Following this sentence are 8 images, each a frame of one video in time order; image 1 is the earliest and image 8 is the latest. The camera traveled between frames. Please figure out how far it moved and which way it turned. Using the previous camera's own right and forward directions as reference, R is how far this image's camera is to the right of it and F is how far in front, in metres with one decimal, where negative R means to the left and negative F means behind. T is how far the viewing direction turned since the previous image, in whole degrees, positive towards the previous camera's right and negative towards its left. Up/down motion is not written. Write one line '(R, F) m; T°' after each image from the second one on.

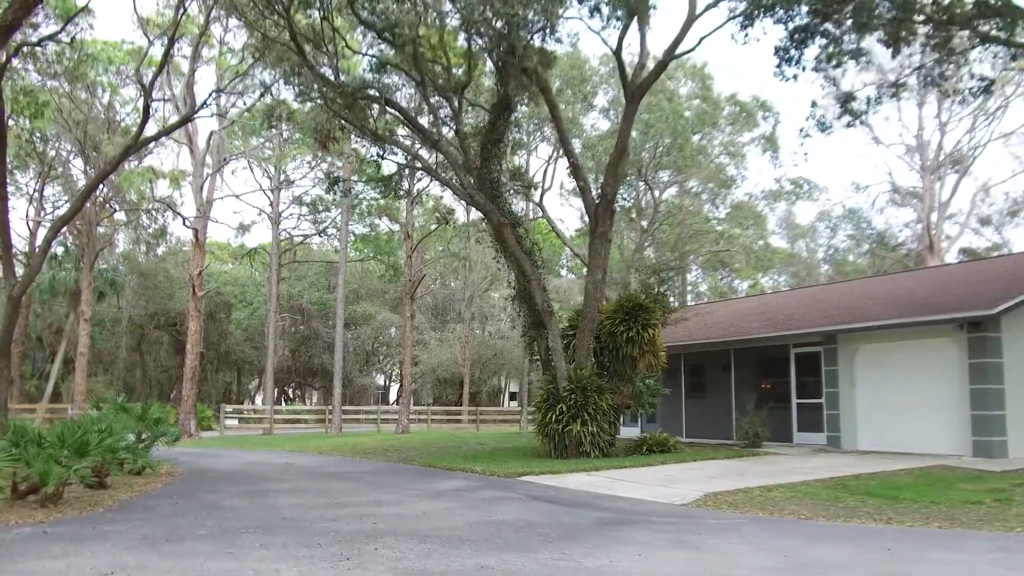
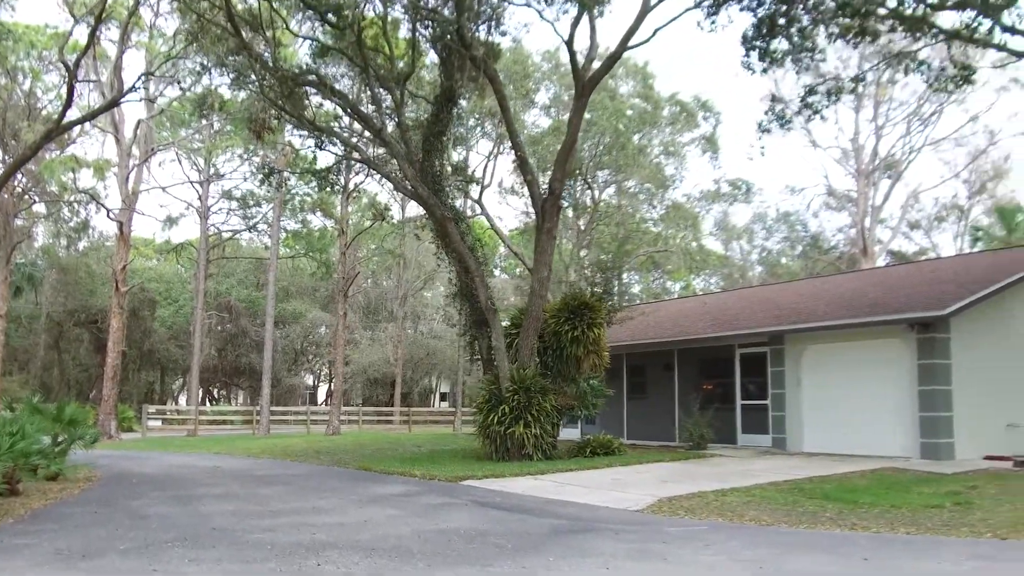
(-0.2, +0.5) m; +5°
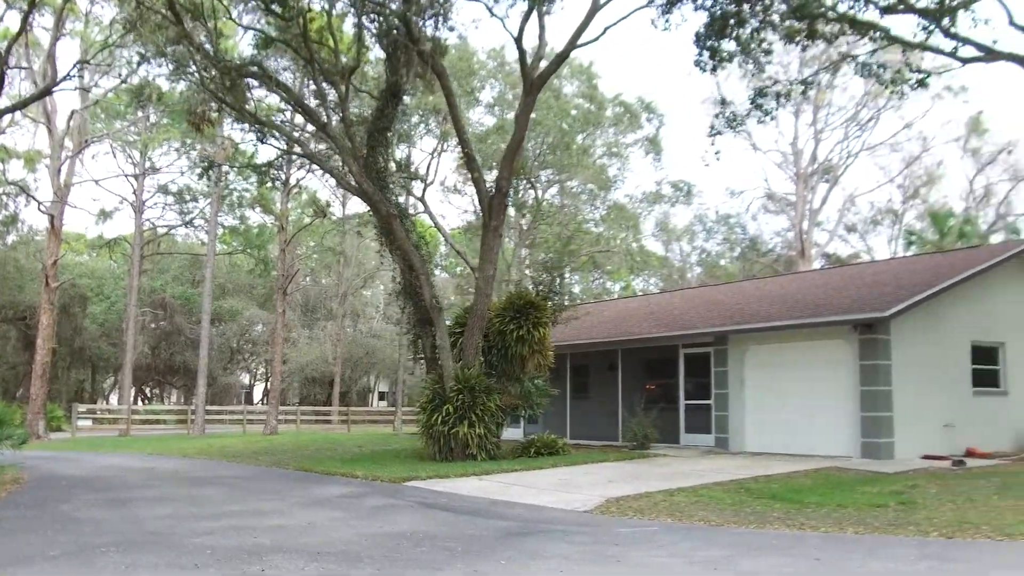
(-0.1, +0.1) m; +4°
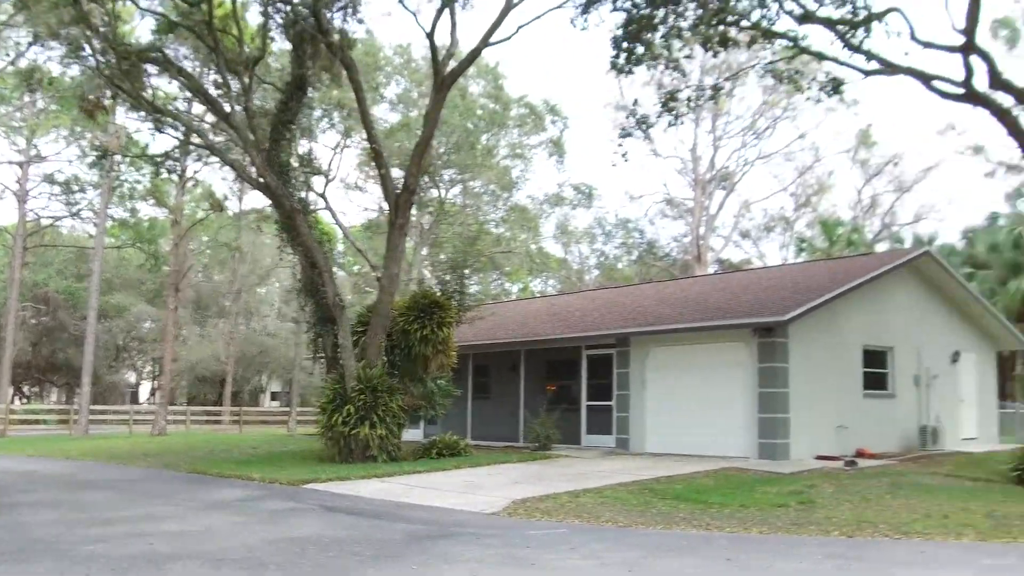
(-0.2, +0.1) m; +7°
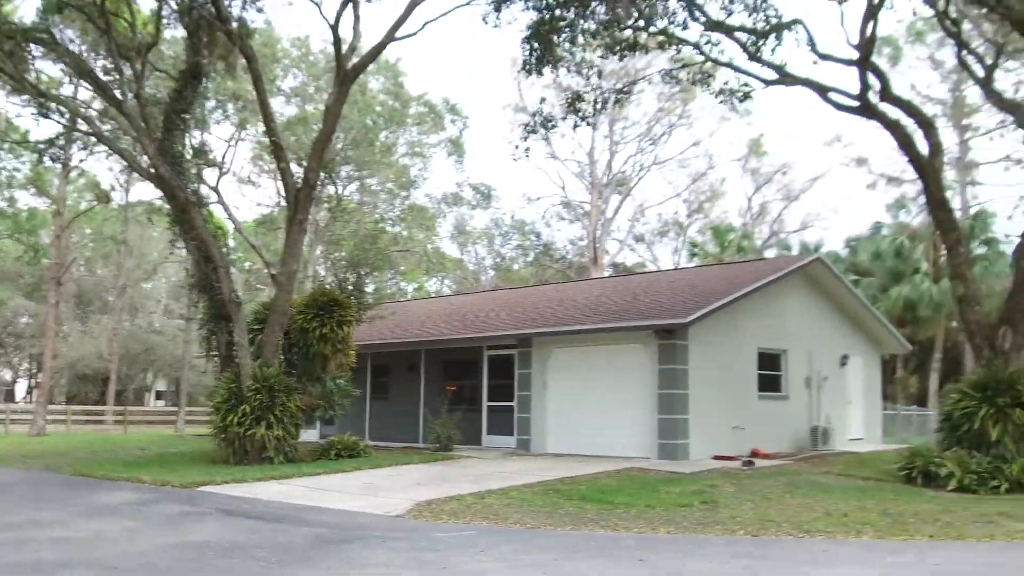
(-0.2, +0.2) m; +7°
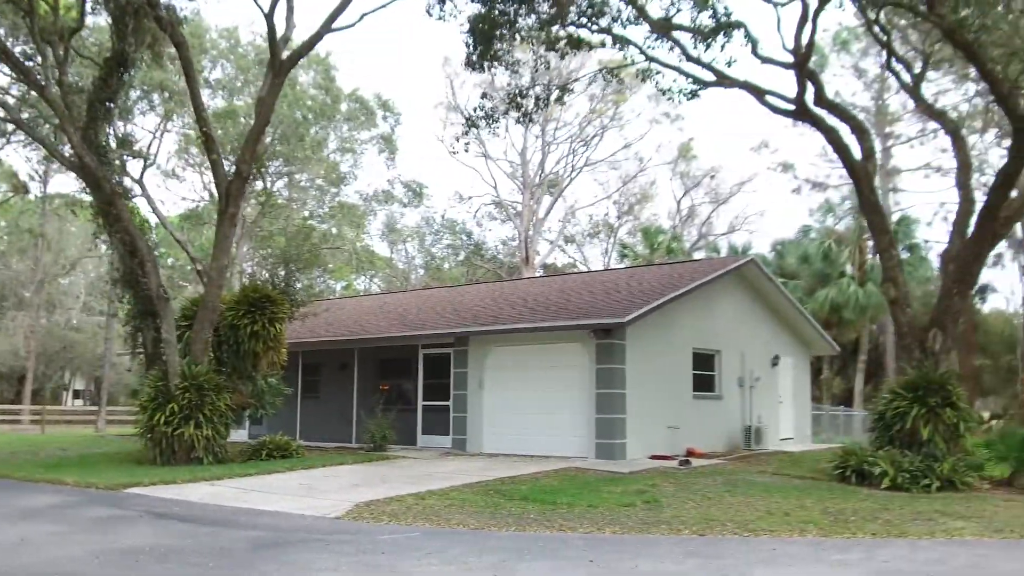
(-0.2, +0.2) m; +5°
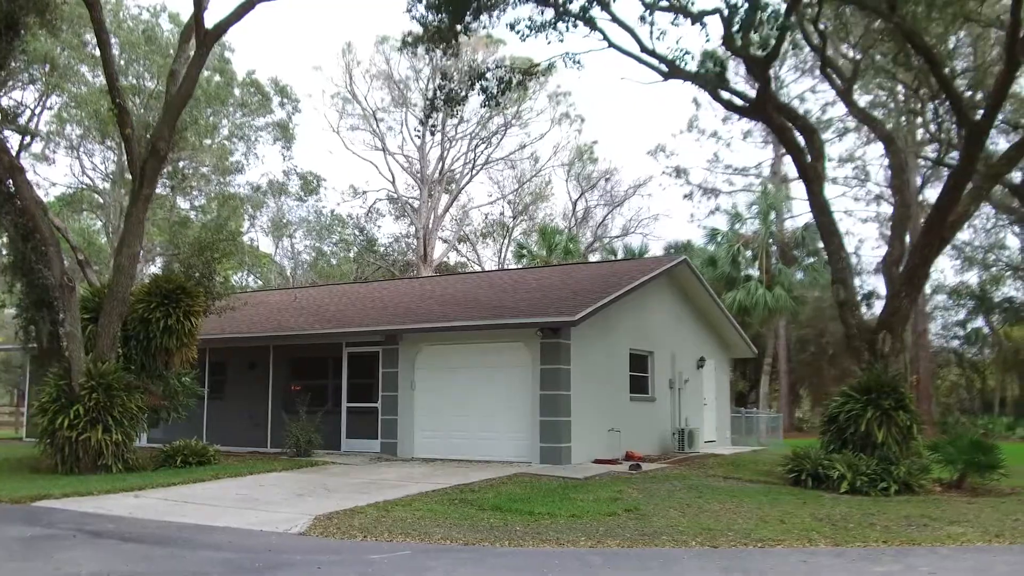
(-1.1, +0.8) m; +8°
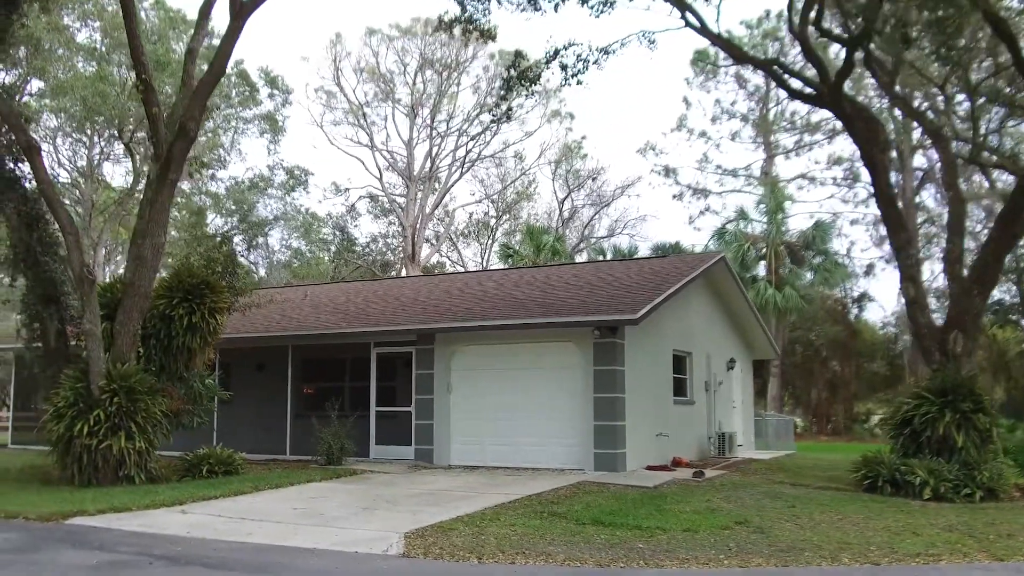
(-1.4, +0.8) m; +3°
